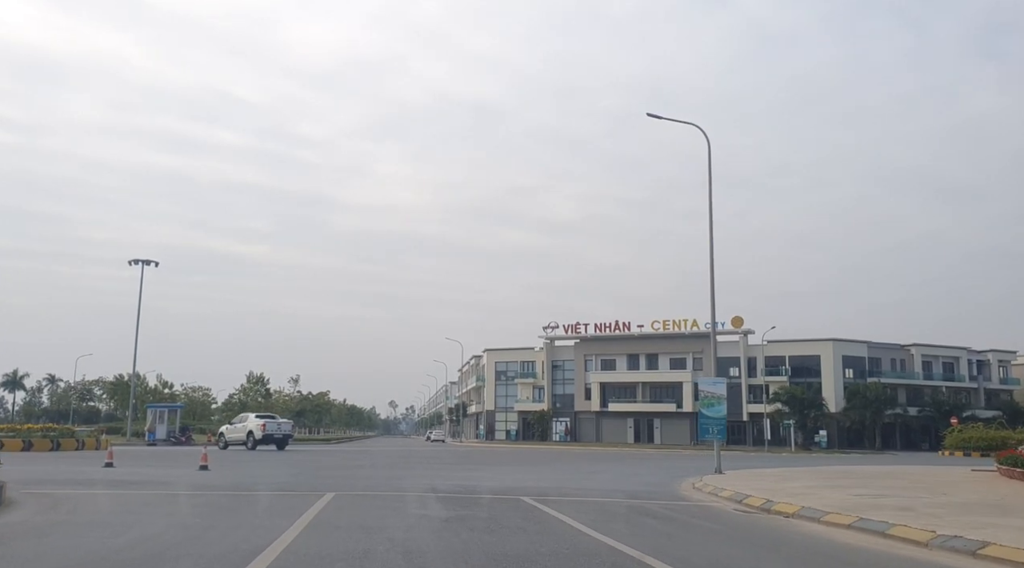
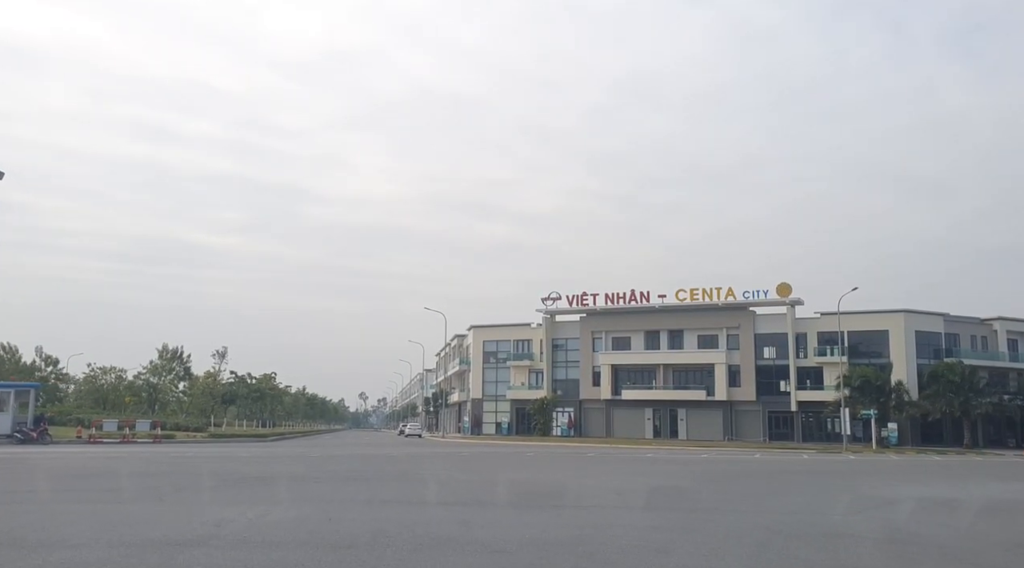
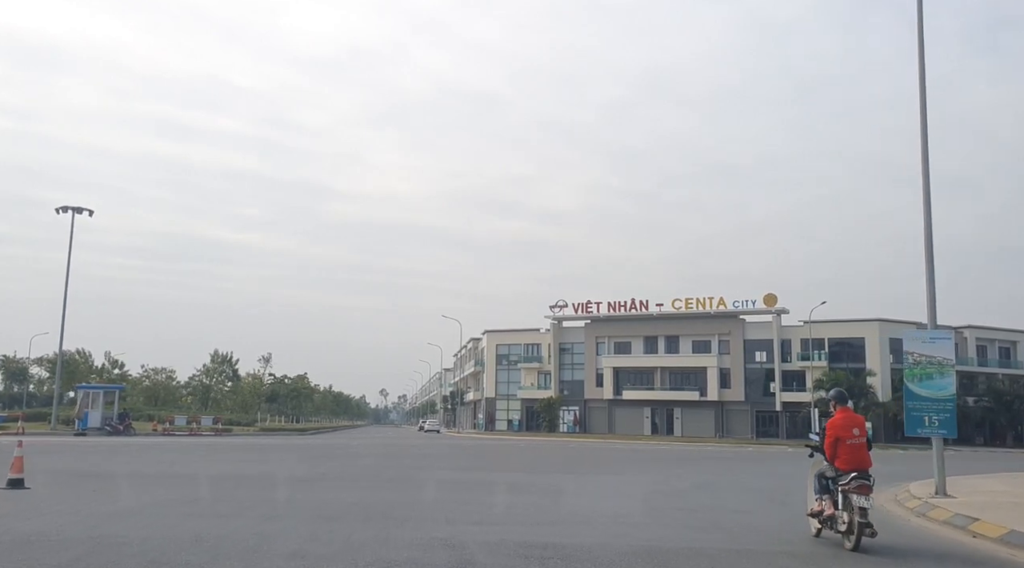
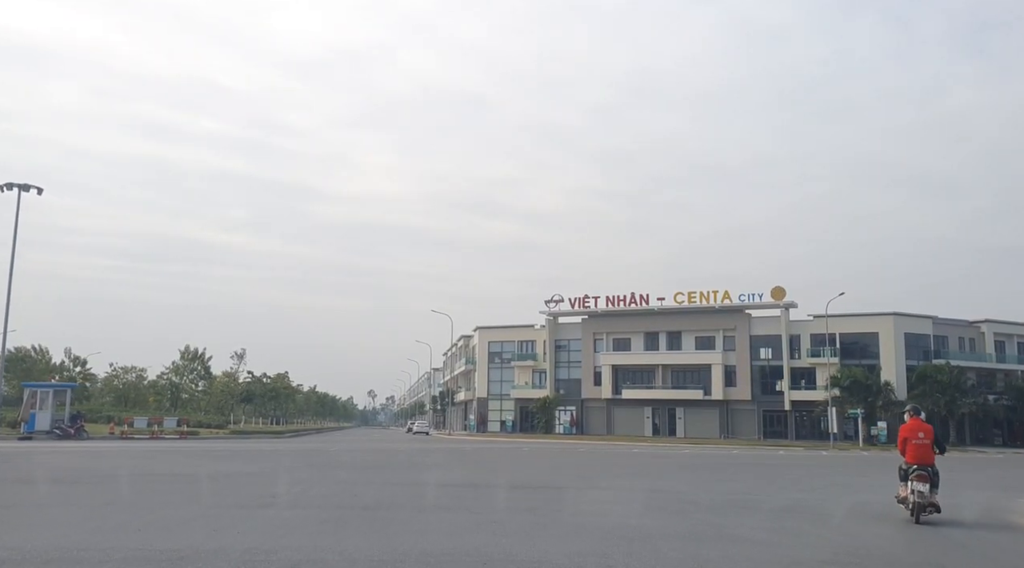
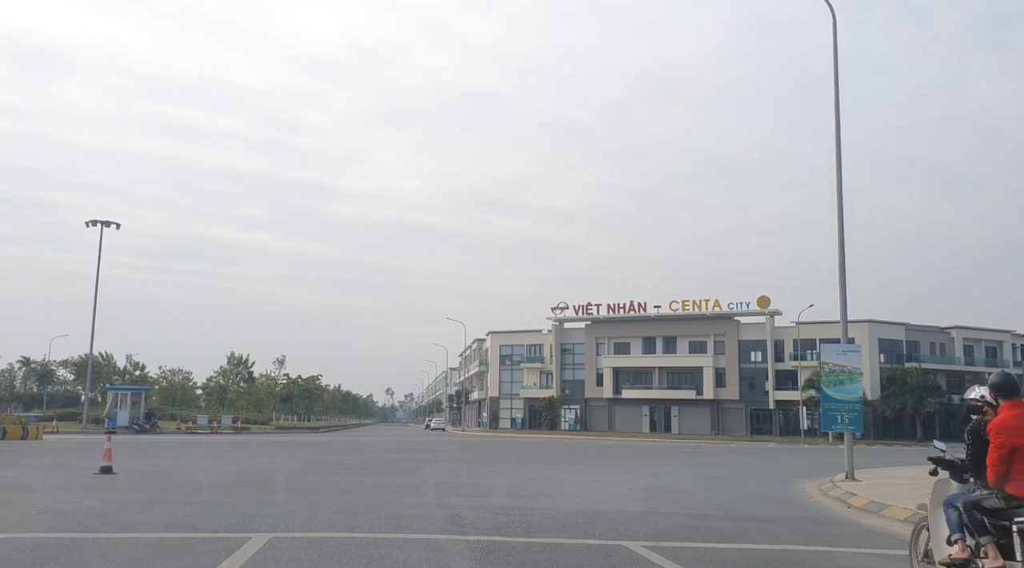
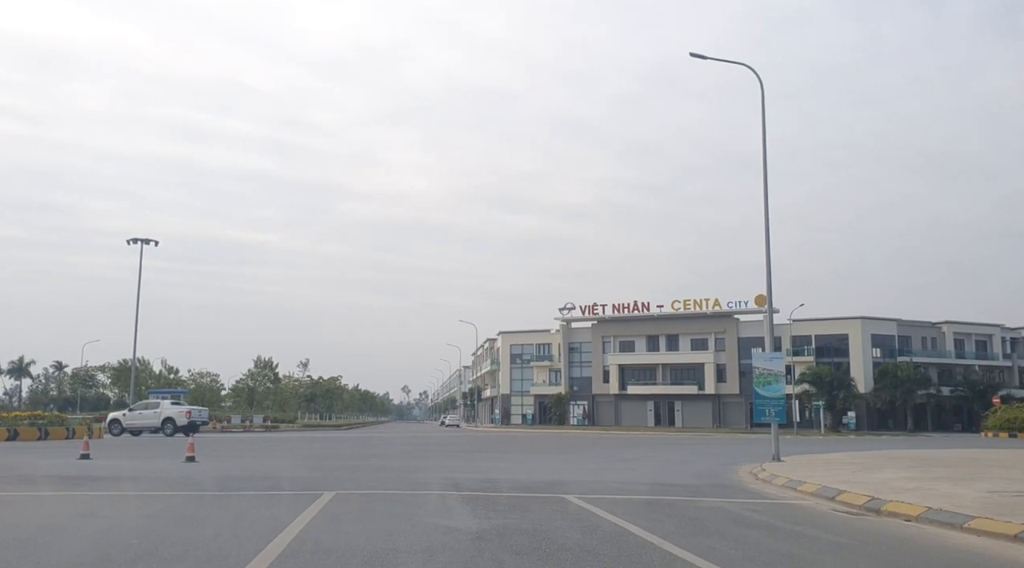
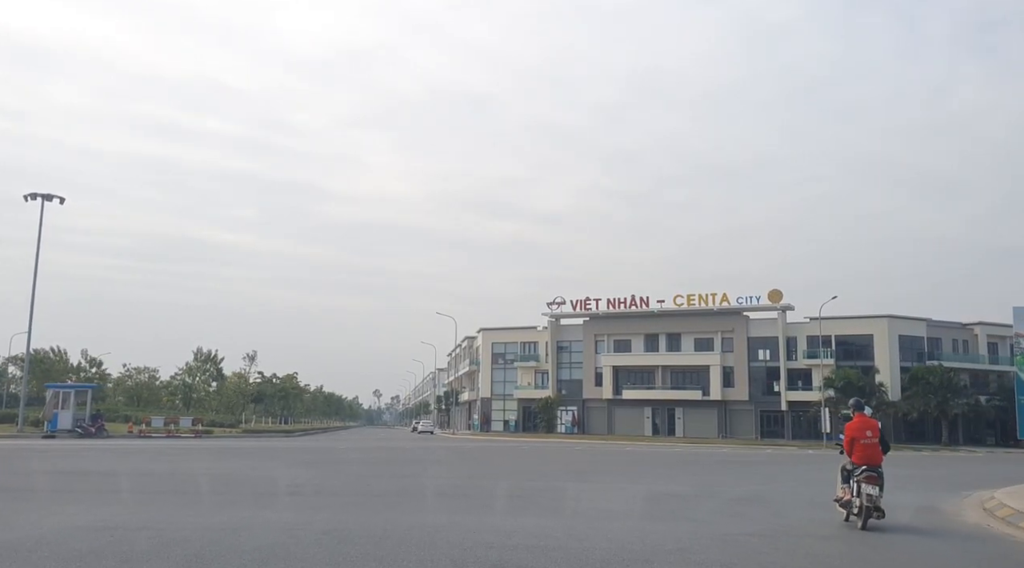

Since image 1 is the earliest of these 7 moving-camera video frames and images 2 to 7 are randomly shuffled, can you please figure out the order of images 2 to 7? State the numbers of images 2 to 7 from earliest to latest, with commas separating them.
6, 5, 3, 7, 4, 2
